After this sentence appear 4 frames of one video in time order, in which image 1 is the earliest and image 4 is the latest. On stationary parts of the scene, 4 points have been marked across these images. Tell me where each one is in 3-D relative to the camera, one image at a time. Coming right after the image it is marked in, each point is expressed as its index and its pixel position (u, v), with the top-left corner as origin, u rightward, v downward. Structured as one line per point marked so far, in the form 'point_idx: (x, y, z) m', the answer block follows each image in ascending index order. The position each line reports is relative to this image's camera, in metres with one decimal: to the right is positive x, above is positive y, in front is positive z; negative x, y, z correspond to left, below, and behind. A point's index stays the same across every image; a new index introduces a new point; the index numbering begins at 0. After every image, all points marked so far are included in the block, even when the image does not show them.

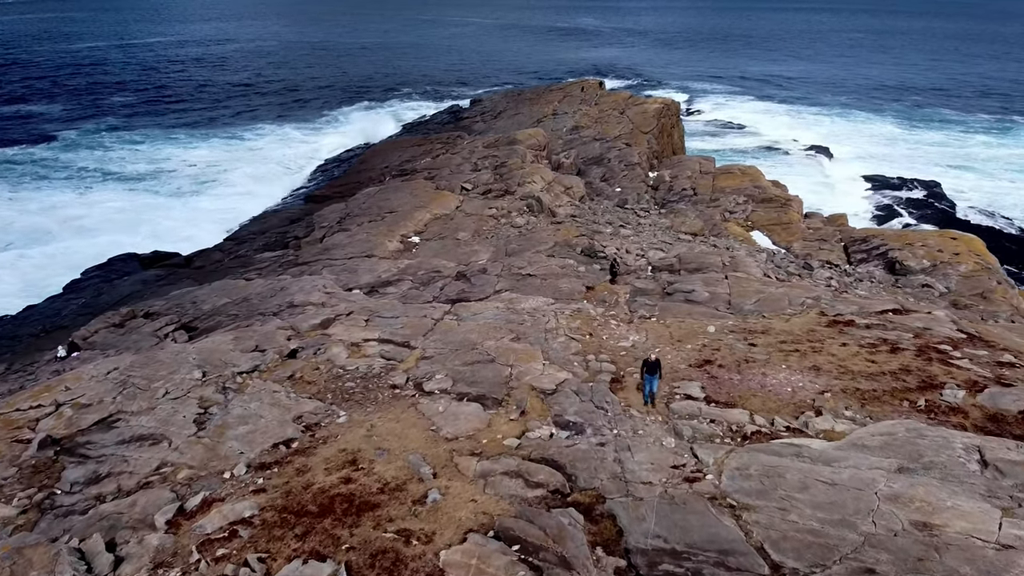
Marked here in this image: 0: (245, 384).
0: (-3.9, -1.4, +16.4) m
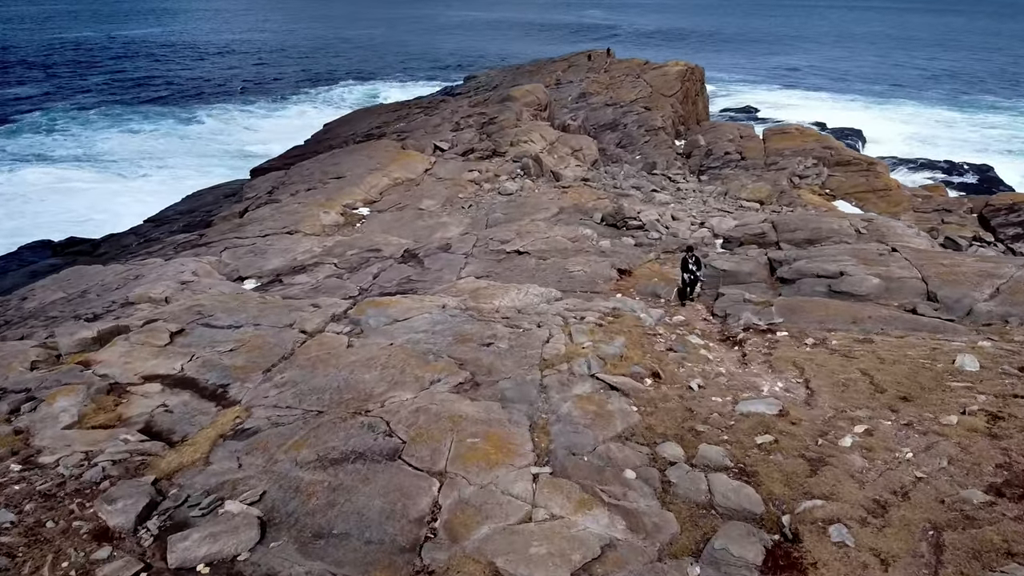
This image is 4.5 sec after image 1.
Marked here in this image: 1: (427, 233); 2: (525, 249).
0: (-4.2, -1.2, +6.3) m
1: (-1.4, +0.9, +19.2) m
2: (+0.2, +0.5, +14.6) m
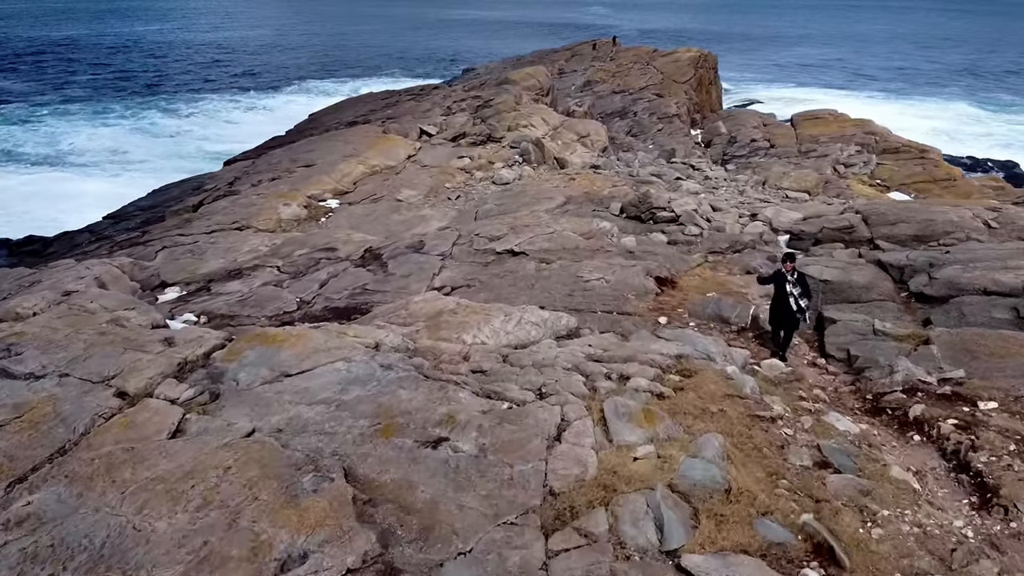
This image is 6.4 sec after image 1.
0: (-4.3, -1.3, +2.6) m
1: (-1.5, +0.8, +15.5) m
2: (+0.1, +0.4, +10.8) m
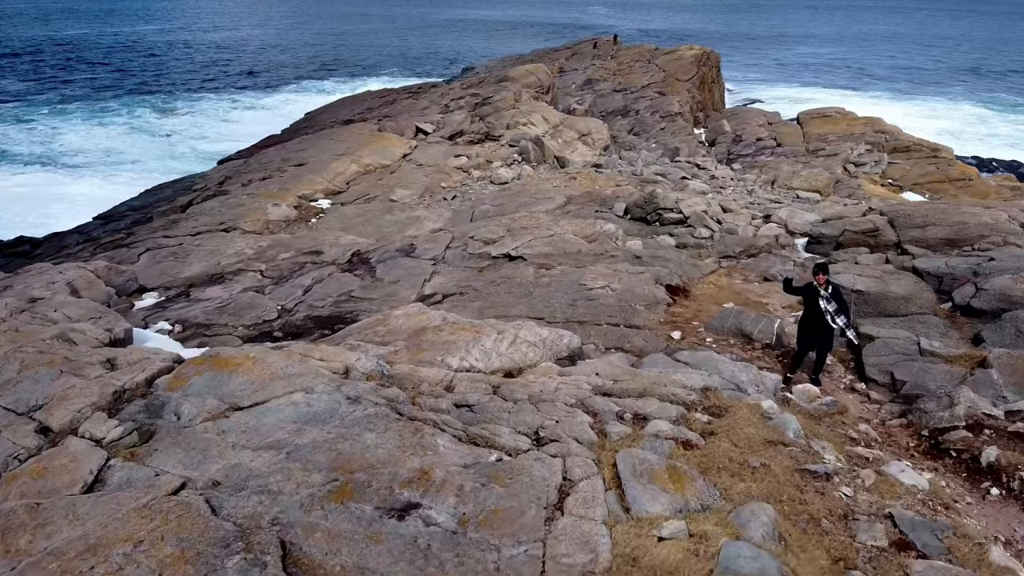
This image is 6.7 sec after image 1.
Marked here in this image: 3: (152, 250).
0: (-4.3, -1.4, +1.9) m
1: (-1.5, +0.7, +14.7) m
2: (+0.1, +0.3, +10.1) m
3: (-5.2, +0.6, +16.5) m
